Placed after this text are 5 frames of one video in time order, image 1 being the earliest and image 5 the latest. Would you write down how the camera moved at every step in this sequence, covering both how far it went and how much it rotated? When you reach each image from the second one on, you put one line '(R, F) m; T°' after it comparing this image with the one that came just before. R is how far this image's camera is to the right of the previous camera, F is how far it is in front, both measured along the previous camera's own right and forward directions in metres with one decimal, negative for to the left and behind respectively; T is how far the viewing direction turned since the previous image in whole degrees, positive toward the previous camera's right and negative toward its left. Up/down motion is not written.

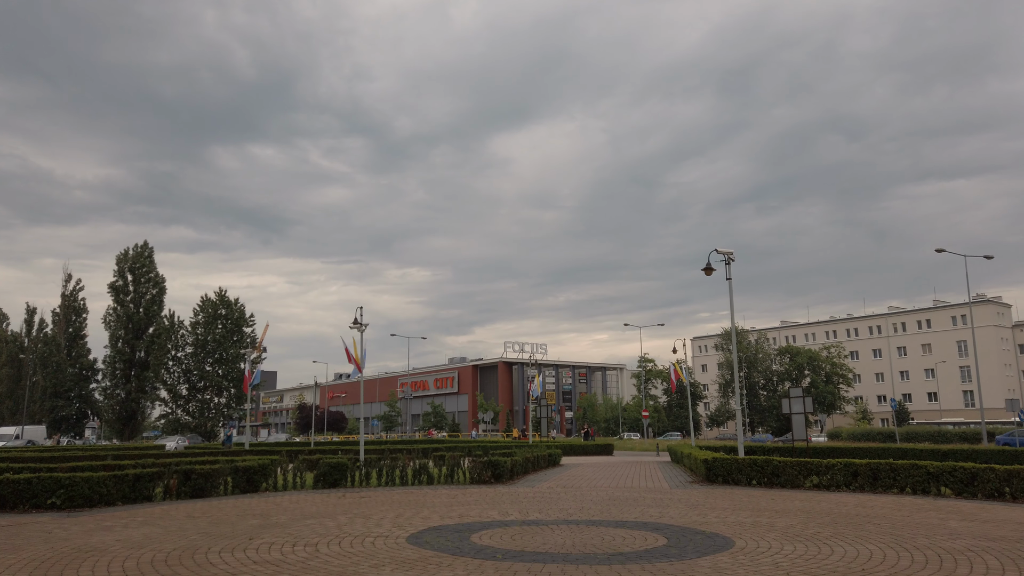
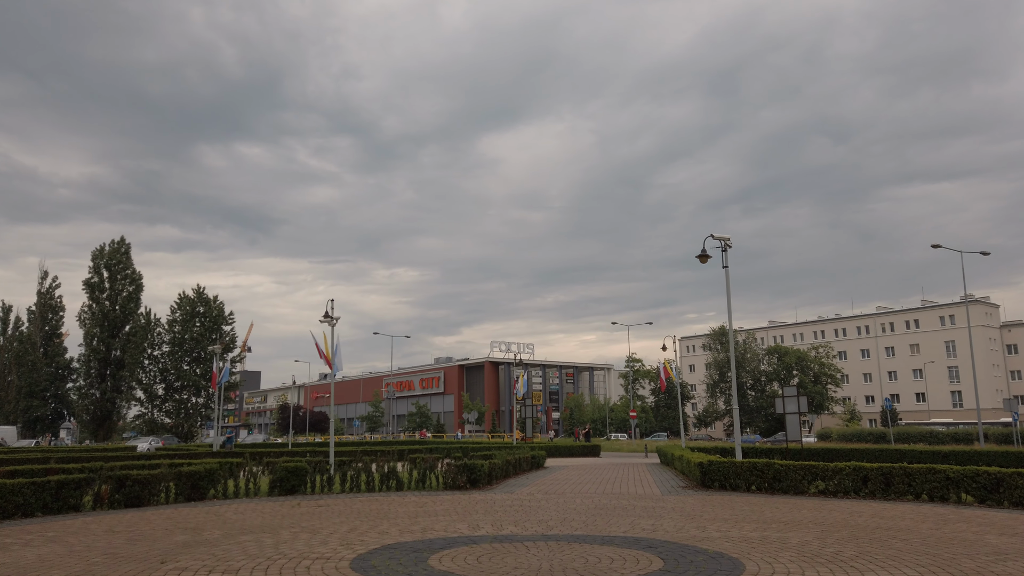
(+0.3, +1.6) m; +1°
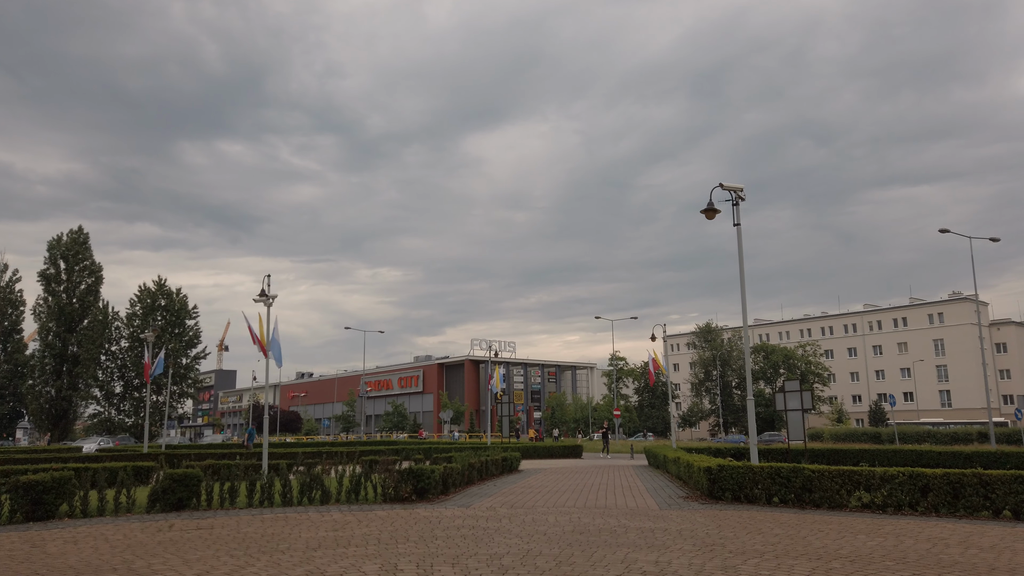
(+0.5, +3.6) m; +1°
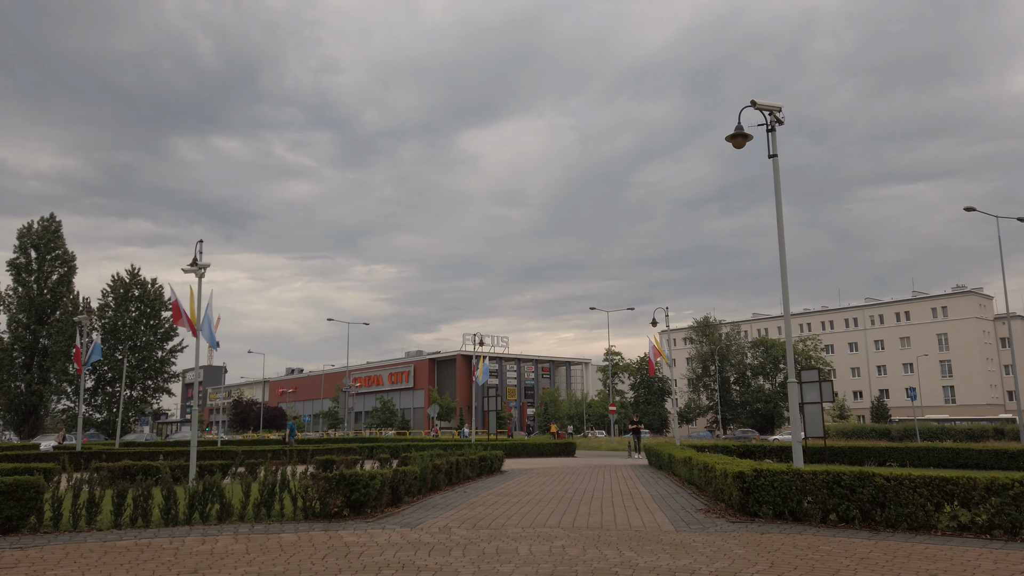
(+0.5, +3.4) m; 0°
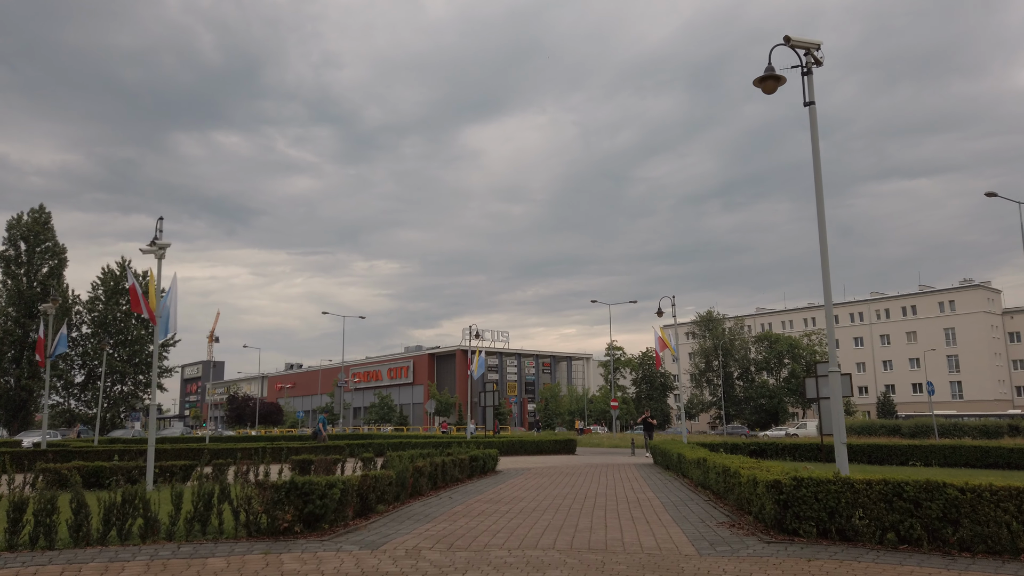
(+0.2, +1.8) m; 0°
